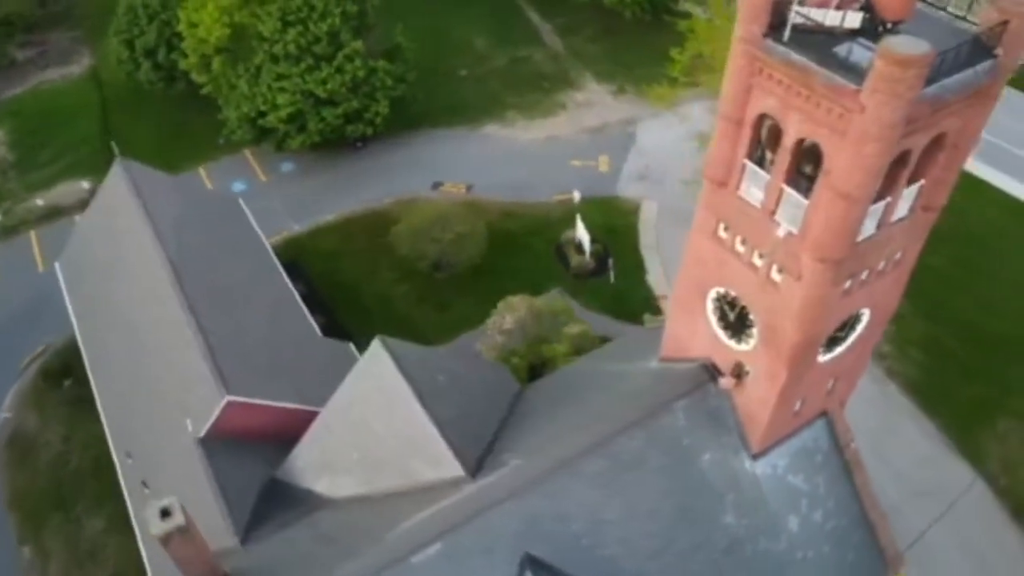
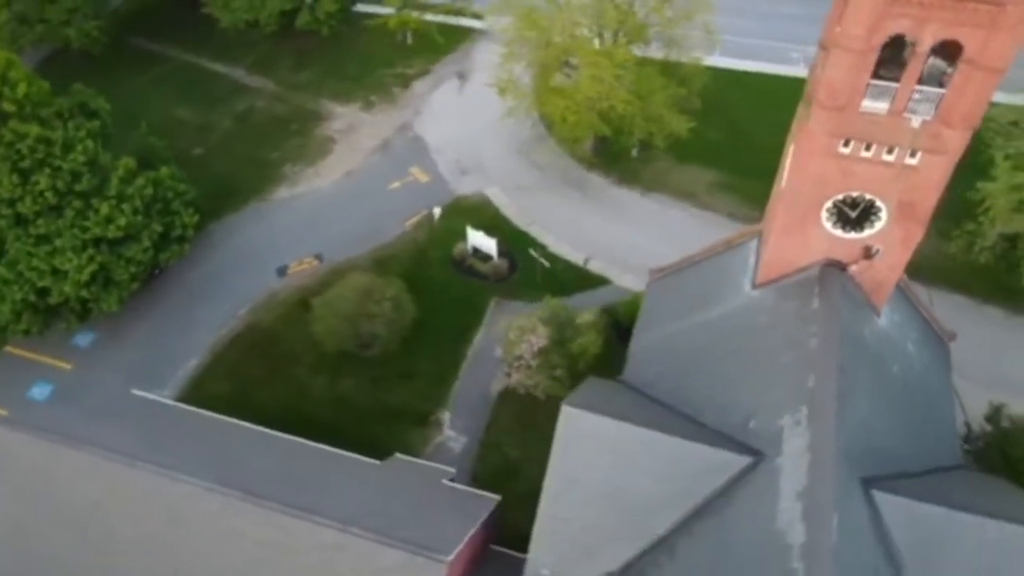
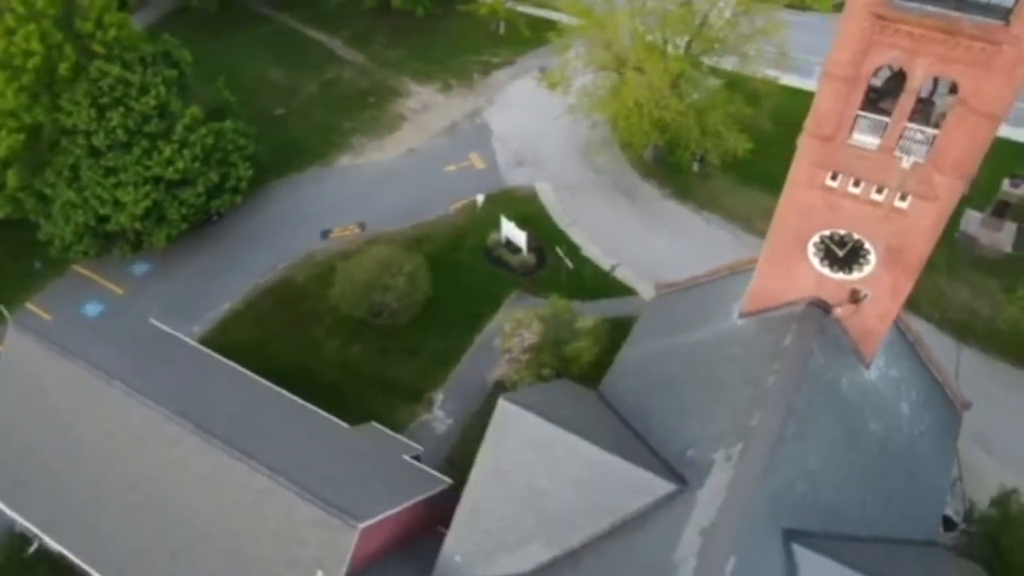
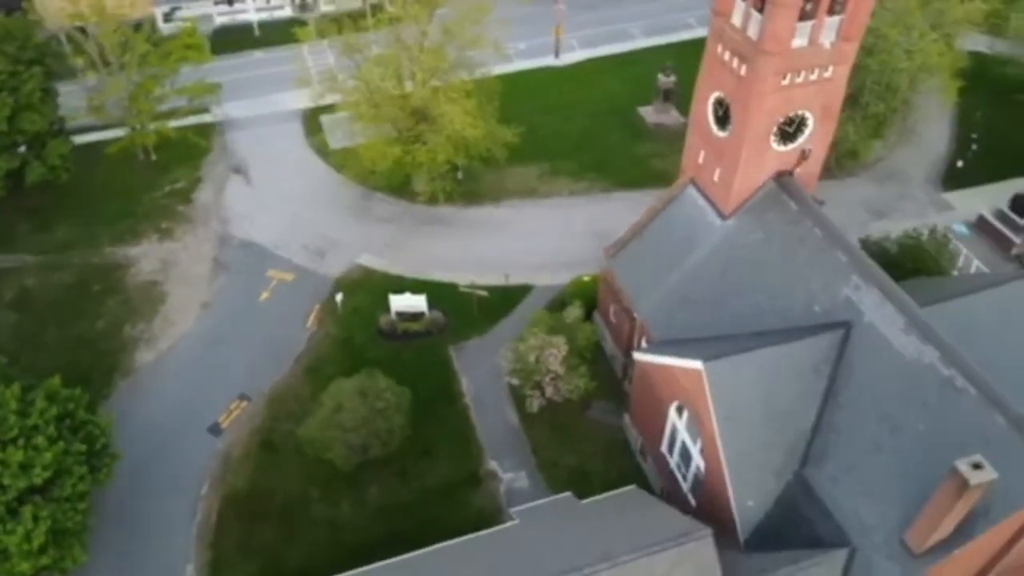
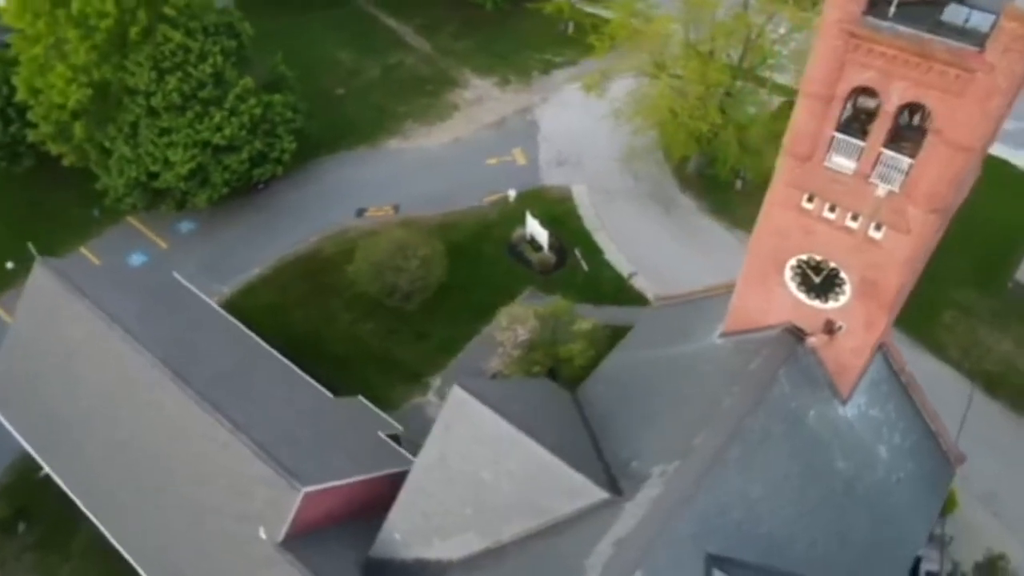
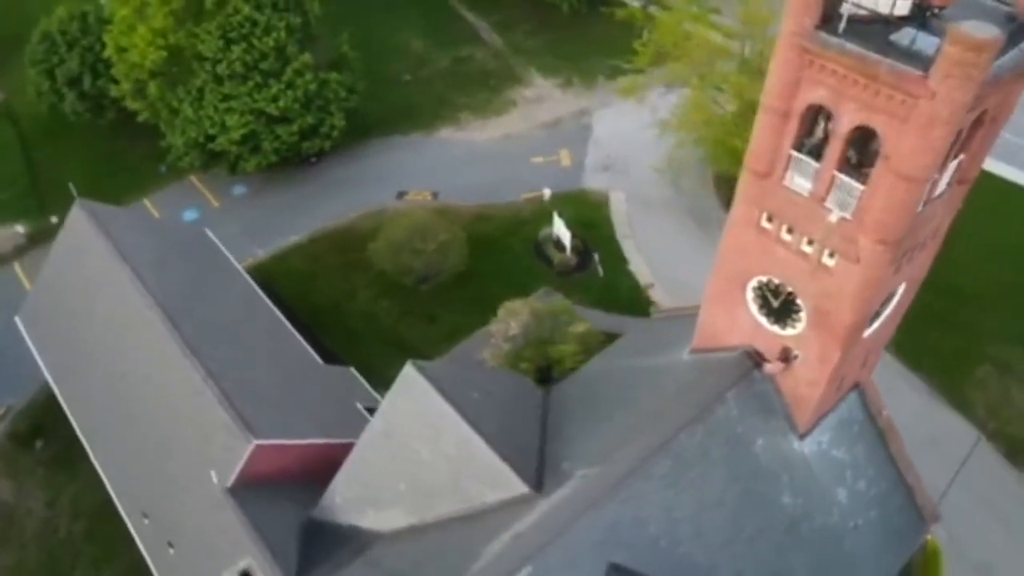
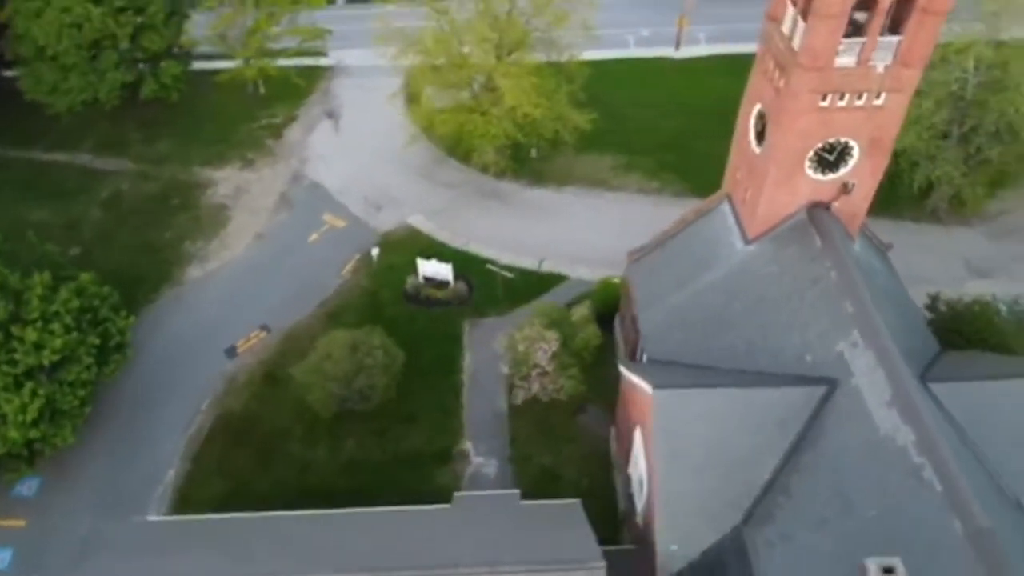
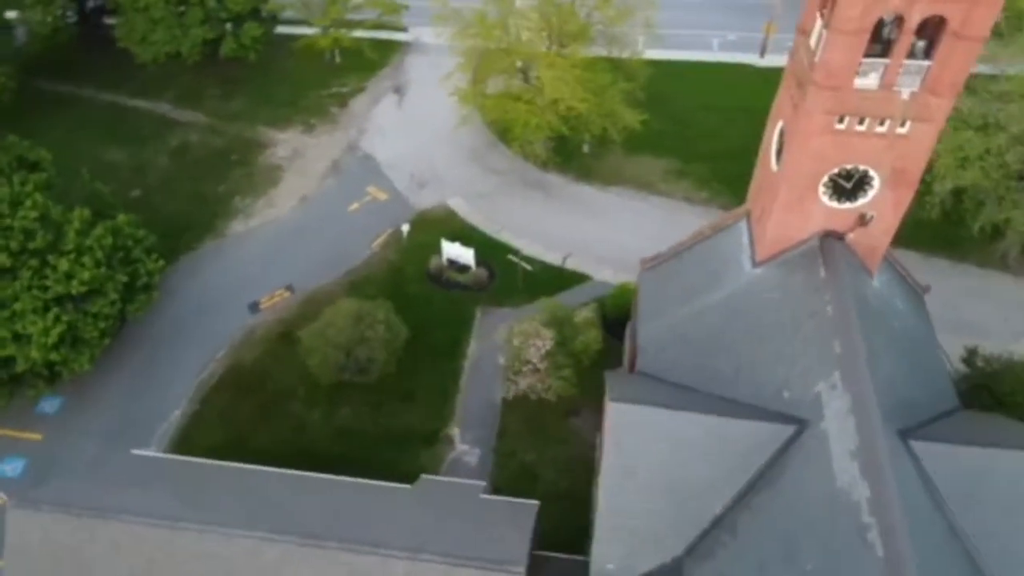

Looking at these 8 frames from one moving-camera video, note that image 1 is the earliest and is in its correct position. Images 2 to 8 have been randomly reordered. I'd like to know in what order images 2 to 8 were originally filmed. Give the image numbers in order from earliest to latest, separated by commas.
6, 5, 3, 2, 8, 7, 4
